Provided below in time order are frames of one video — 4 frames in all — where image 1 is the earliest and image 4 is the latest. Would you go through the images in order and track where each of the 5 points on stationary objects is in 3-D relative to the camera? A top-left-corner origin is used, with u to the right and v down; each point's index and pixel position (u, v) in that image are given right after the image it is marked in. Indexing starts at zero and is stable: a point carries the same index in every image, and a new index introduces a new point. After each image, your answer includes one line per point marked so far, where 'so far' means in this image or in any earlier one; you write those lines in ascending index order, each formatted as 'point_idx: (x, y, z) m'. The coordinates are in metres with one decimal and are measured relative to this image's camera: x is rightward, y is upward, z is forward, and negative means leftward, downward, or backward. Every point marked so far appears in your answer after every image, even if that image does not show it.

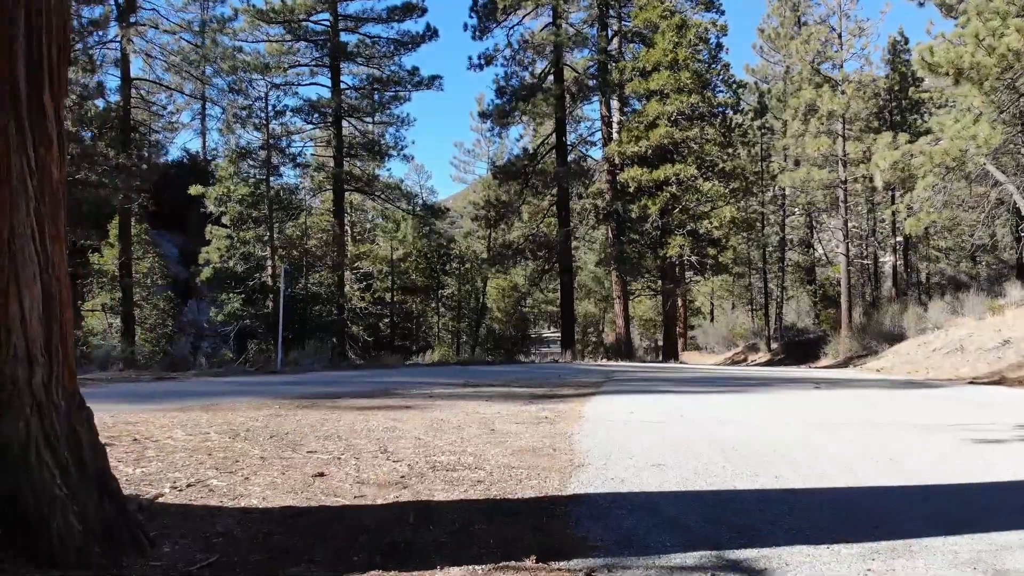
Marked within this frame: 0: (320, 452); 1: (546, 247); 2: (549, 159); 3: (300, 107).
0: (-1.0, -0.9, +3.4) m
1: (+1.0, +1.2, +19.1) m
2: (+1.1, +3.8, +19.5) m
3: (-6.1, +5.2, +18.8) m
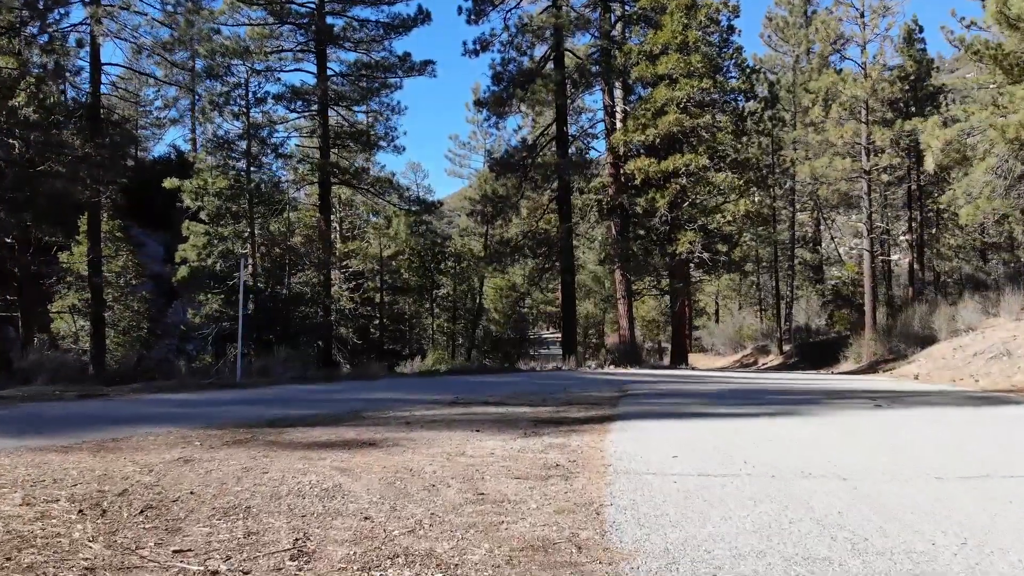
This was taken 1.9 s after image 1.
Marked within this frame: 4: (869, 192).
0: (-1.0, -0.9, +2.1) m
1: (+0.9, +1.2, +17.8) m
2: (+1.0, +3.8, +18.2) m
3: (-6.1, +5.2, +17.5) m
4: (+10.0, +2.7, +18.2) m
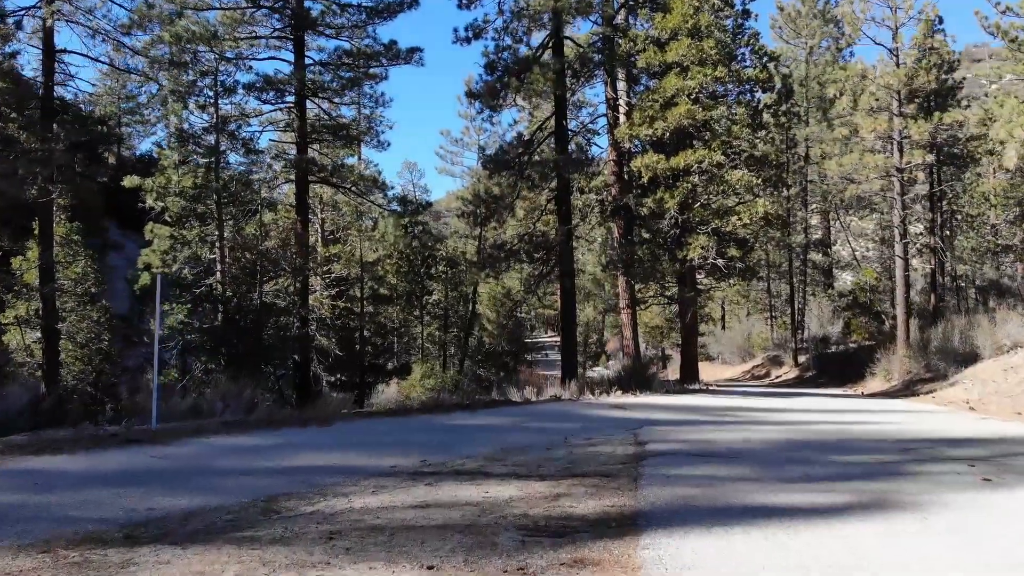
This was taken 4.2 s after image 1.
0: (-1.1, -1.1, +0.5) m
1: (+0.8, +1.0, +16.1) m
2: (+0.9, +3.6, +16.6) m
3: (-6.3, +5.0, +15.8) m
4: (+9.8, +2.4, +16.5) m
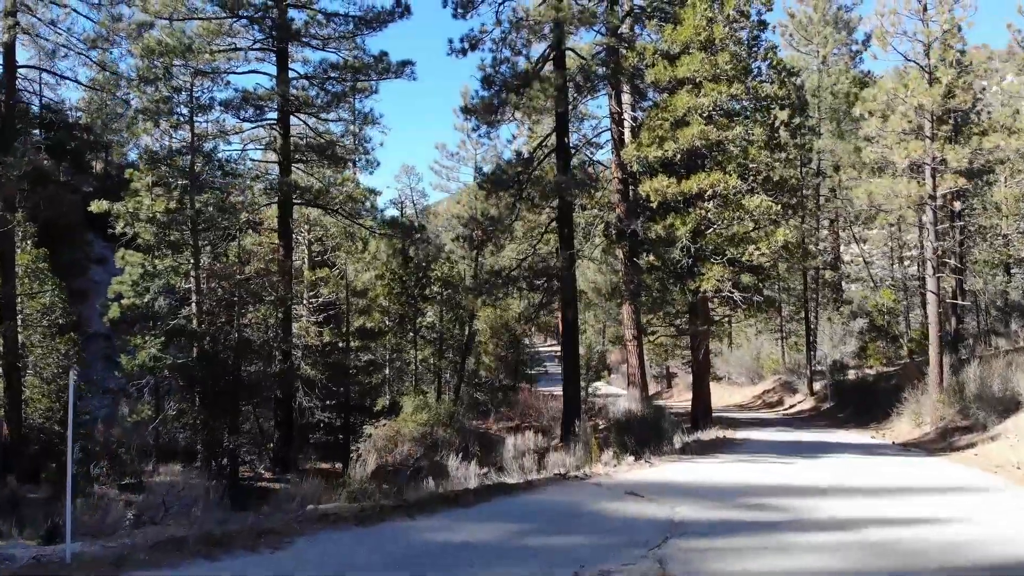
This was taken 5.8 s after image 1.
0: (-1.1, -1.9, -0.8) m
1: (+0.7, +0.2, +14.9) m
2: (+0.8, +2.8, +15.3) m
3: (-6.3, +4.2, +14.6) m
4: (+9.8, +1.6, +15.3) m
